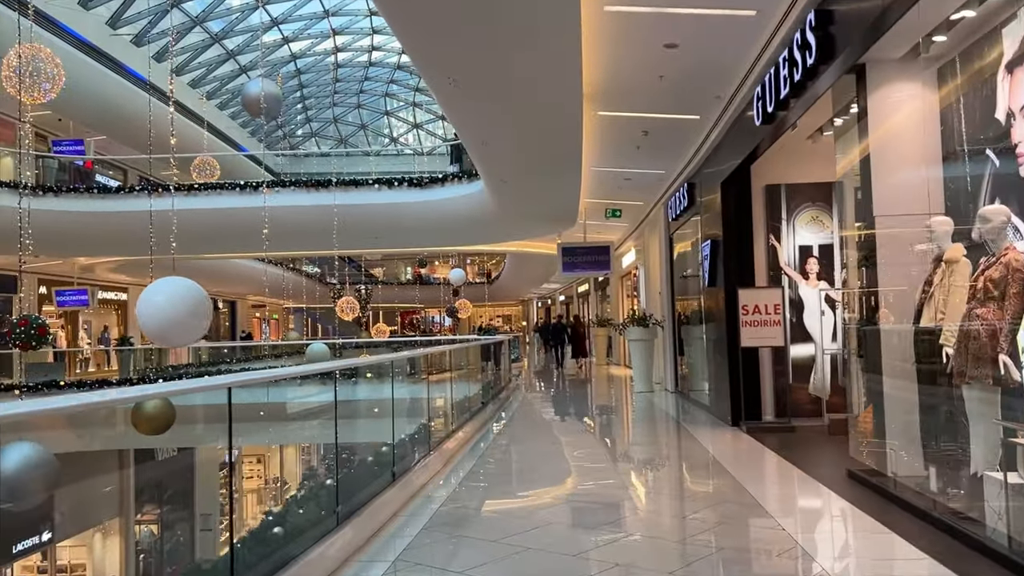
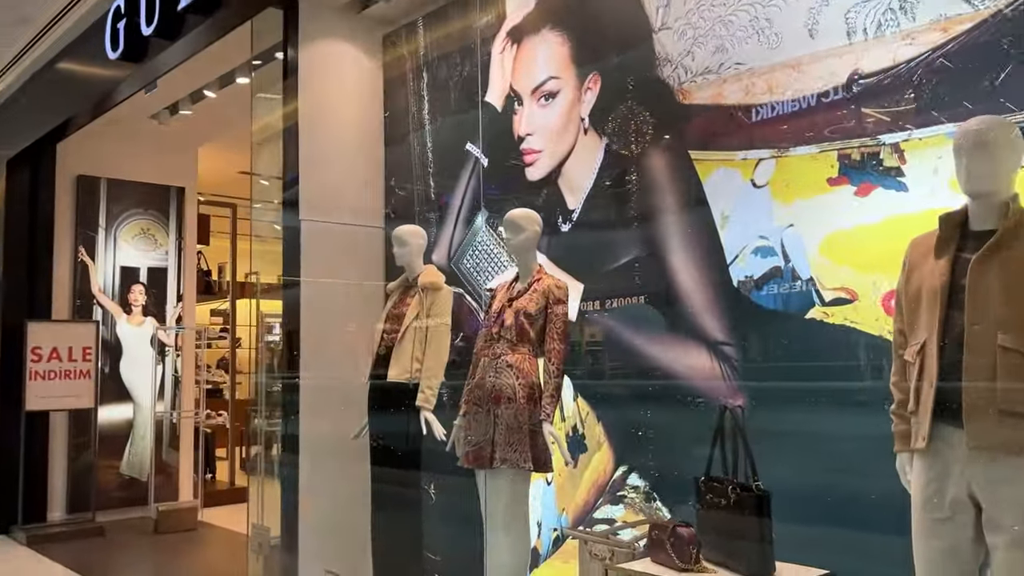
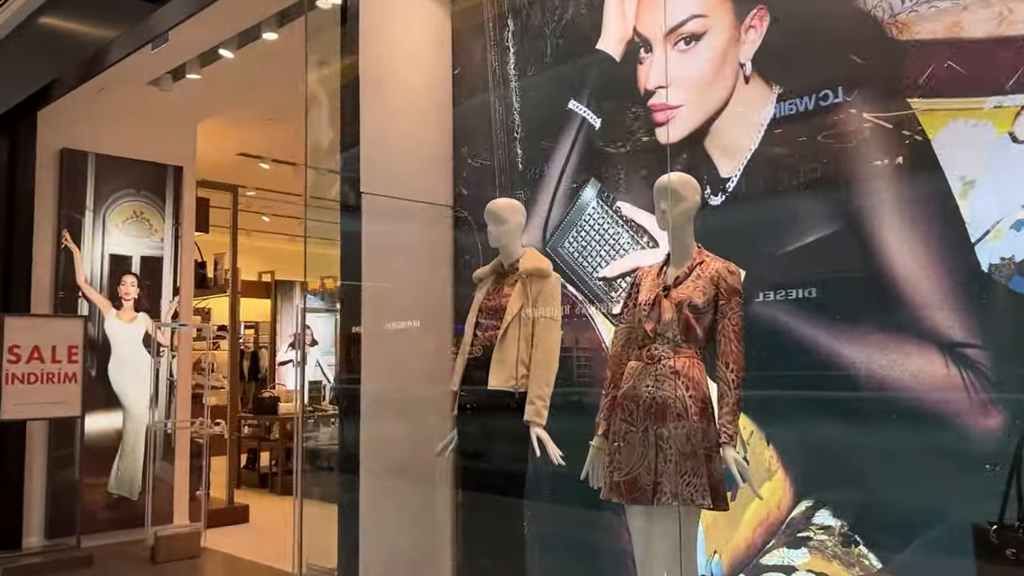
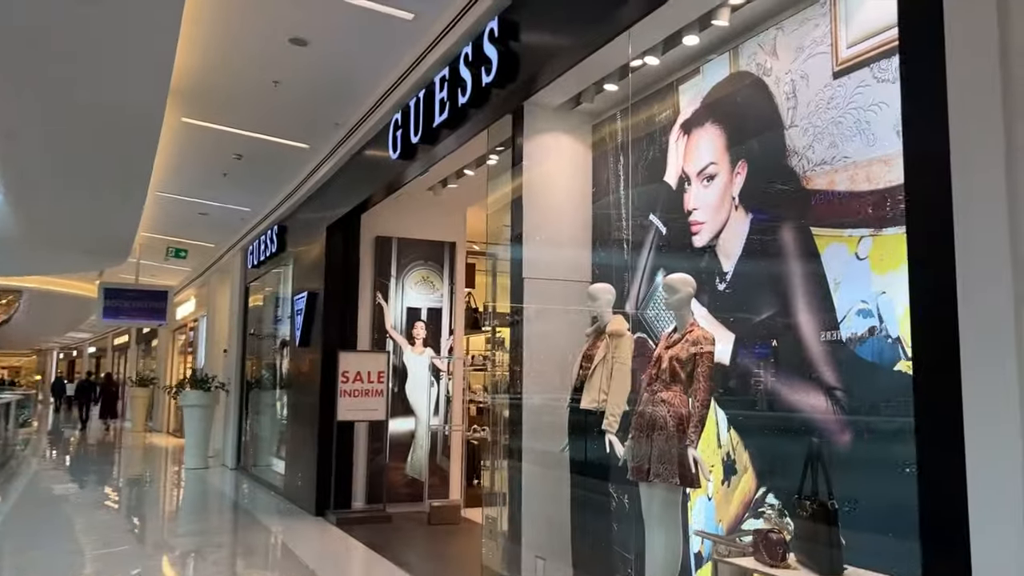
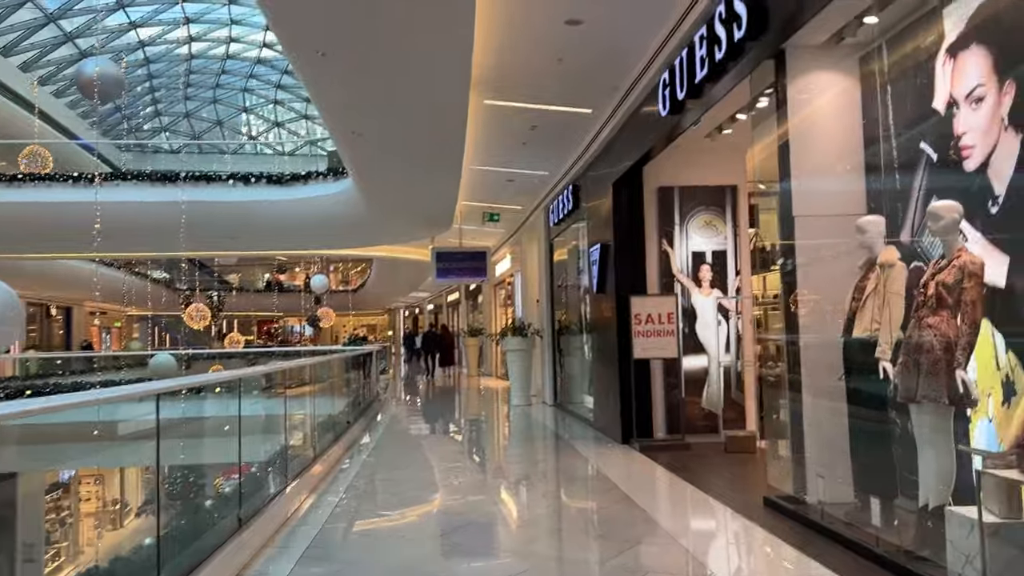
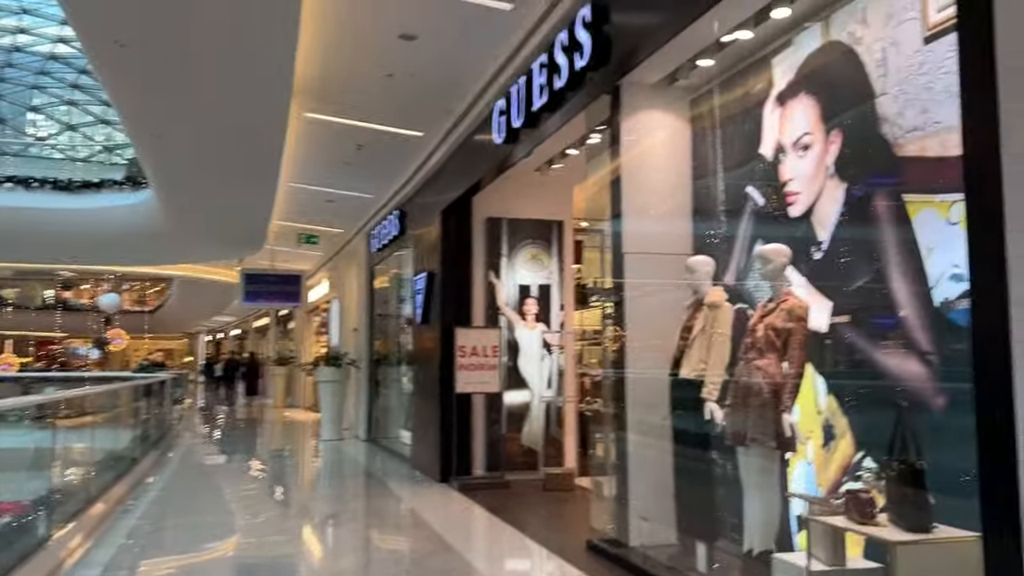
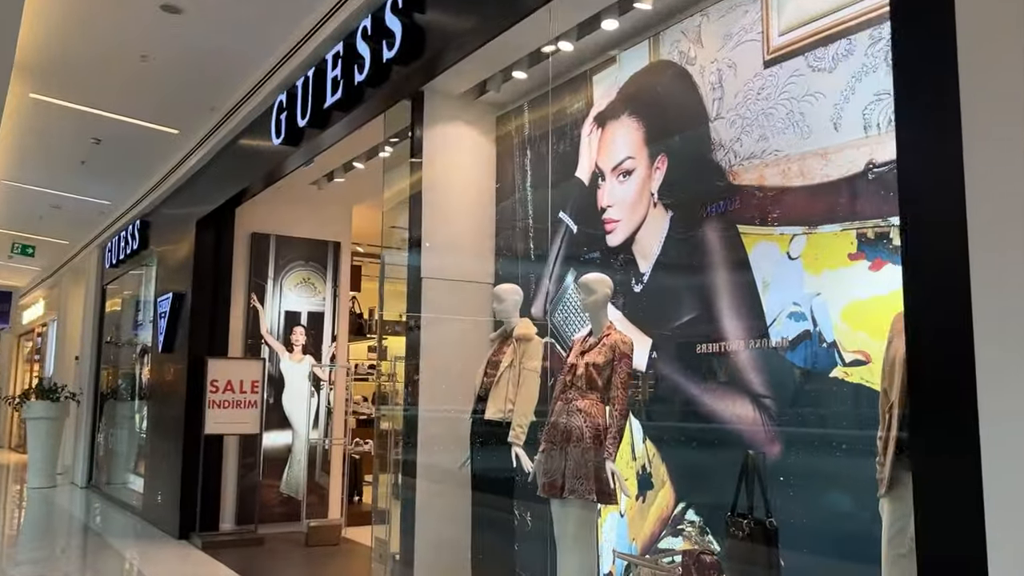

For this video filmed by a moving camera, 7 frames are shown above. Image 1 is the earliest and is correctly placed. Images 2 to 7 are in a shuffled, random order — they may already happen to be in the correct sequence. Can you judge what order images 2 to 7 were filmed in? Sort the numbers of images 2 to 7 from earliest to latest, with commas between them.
5, 6, 4, 7, 2, 3
